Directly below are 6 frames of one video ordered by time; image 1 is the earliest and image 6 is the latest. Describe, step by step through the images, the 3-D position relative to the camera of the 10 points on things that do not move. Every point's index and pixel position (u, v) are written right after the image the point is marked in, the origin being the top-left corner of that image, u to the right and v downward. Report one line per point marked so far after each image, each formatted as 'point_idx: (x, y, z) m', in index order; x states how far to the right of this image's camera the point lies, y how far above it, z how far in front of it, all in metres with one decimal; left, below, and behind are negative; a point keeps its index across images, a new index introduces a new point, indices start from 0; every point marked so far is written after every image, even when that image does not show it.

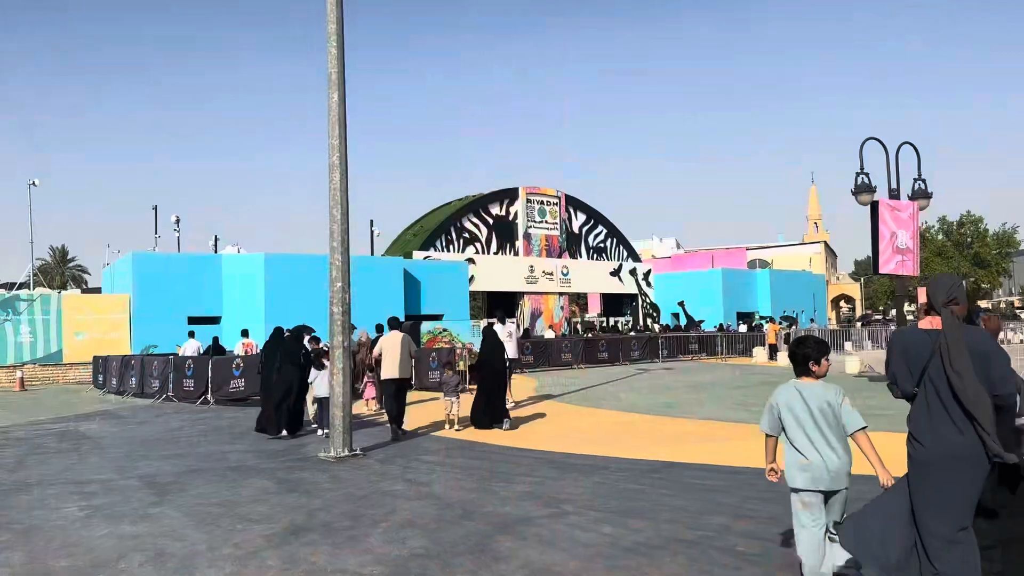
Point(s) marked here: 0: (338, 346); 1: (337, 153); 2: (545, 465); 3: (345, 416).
0: (-2.3, -0.8, +10.0) m
1: (-2.3, +1.8, +10.2) m
2: (+0.4, -2.1, +8.9) m
3: (-2.2, -1.7, +10.0) m
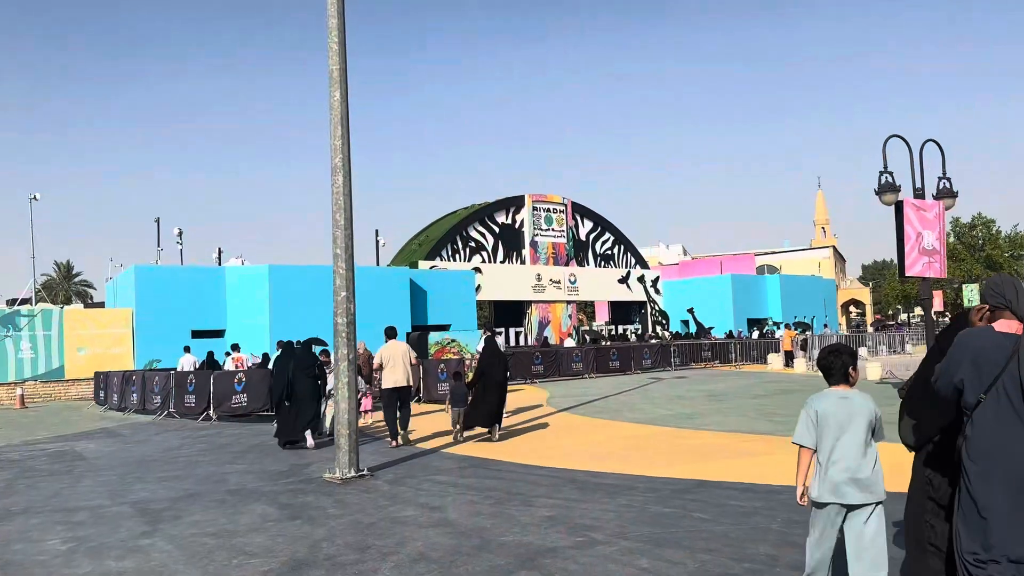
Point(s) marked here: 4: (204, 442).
0: (-2.1, -0.9, +9.4) m
1: (-2.2, +1.7, +9.6) m
2: (+0.6, -2.1, +8.3) m
3: (-2.0, -1.8, +9.4) m
4: (-5.8, -2.9, +14.2) m
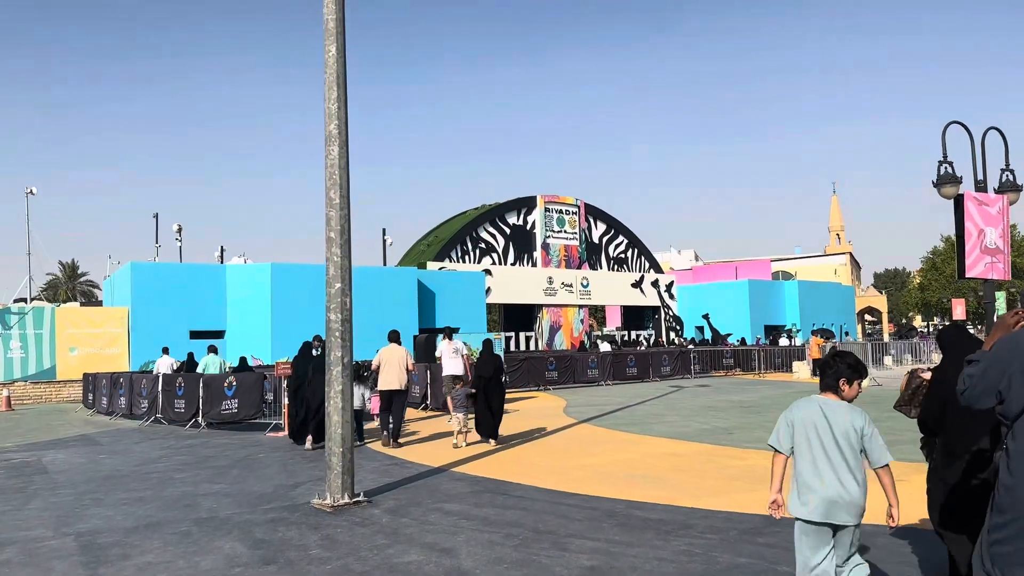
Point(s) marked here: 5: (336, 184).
0: (-1.8, -0.8, +7.9) m
1: (-1.9, +1.8, +8.1) m
2: (+0.8, -2.1, +6.7) m
3: (-1.7, -1.7, +7.9) m
4: (-5.5, -2.8, +12.8) m
5: (-1.9, +1.1, +8.1) m
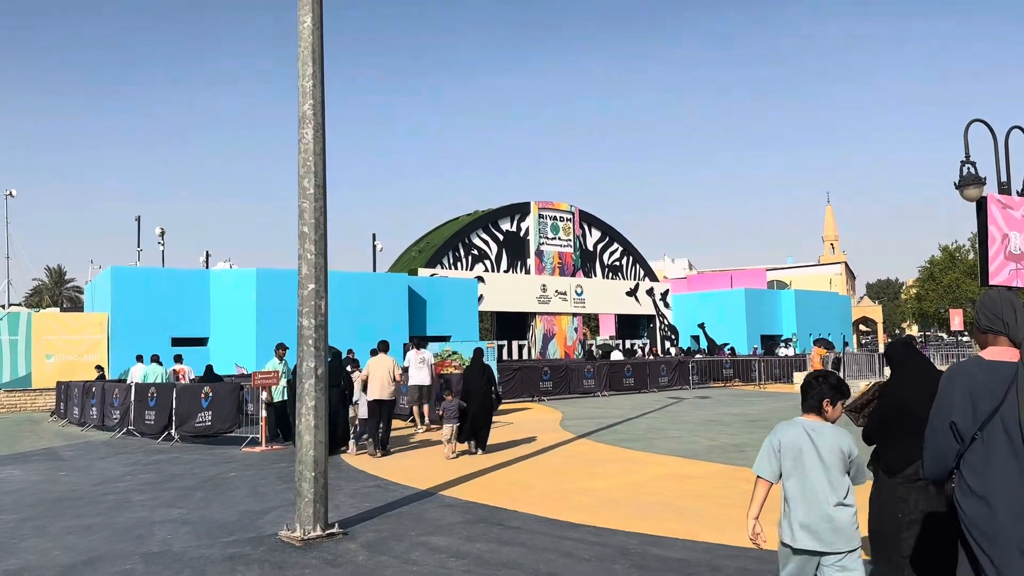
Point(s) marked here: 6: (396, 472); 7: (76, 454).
0: (-1.9, -0.8, +7.0) m
1: (-1.9, +1.8, +7.2) m
2: (+0.8, -2.1, +5.8) m
3: (-1.8, -1.7, +6.9) m
4: (-5.6, -2.8, +11.8) m
5: (-1.9, +1.1, +7.1) m
6: (-1.7, -2.7, +11.3) m
7: (-8.4, -3.2, +14.7) m
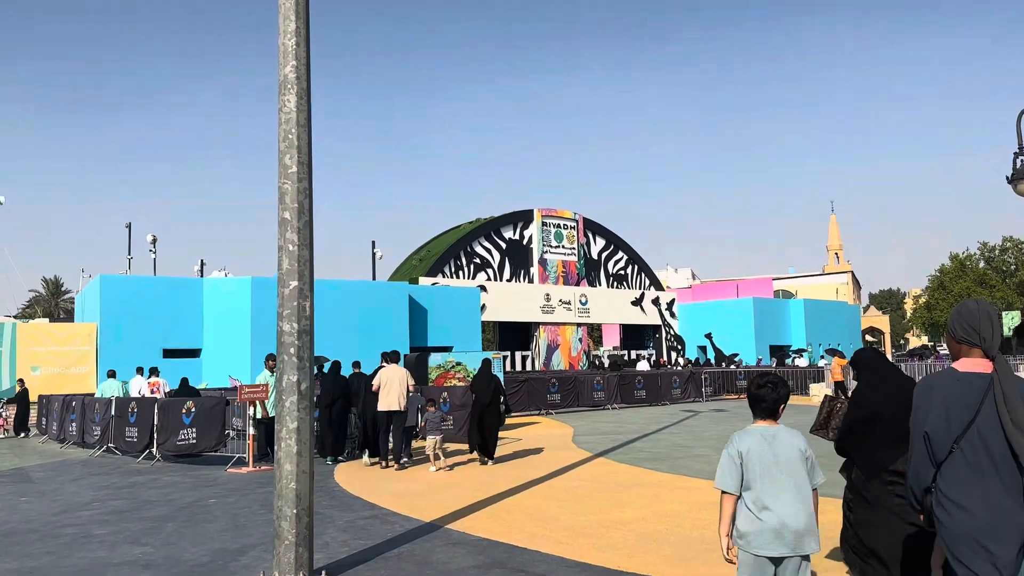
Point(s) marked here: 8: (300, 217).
0: (-1.7, -0.8, +5.8) m
1: (-1.7, +1.8, +6.1) m
2: (+1.0, -2.0, +4.6) m
3: (-1.6, -1.7, +5.7) m
4: (-5.4, -2.9, +10.6) m
5: (-1.7, +1.1, +6.0) m
6: (-1.5, -2.8, +10.1) m
7: (-8.3, -3.3, +13.5) m
8: (-1.7, +0.5, +6.0) m
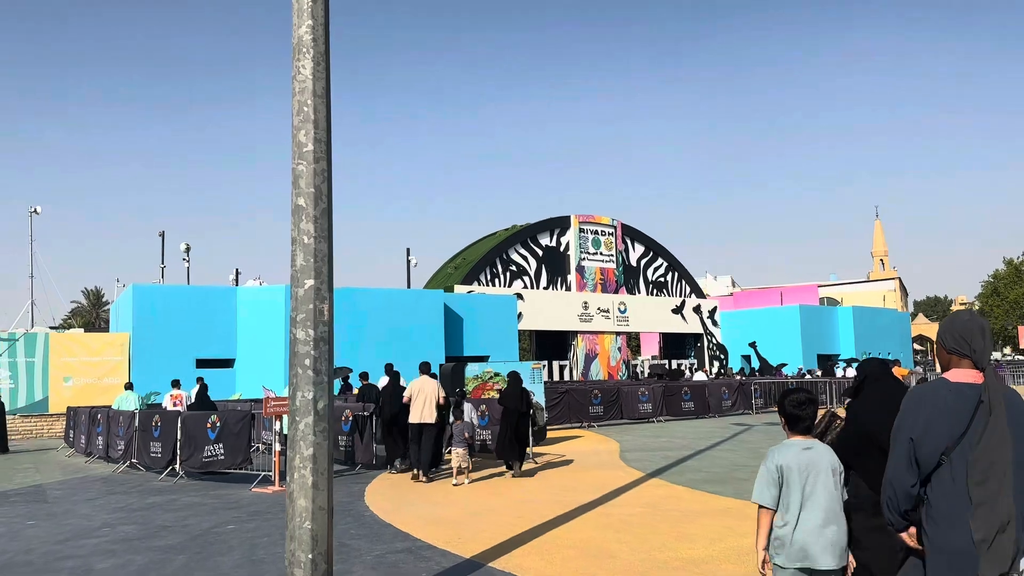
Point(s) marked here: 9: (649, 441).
0: (-1.3, -0.8, +4.8) m
1: (-1.4, +1.8, +5.1) m
2: (+1.3, -2.0, +3.5) m
3: (-1.2, -1.7, +4.8) m
4: (-4.8, -3.0, +9.7) m
5: (-1.3, +1.1, +5.0) m
6: (-1.0, -2.8, +9.0) m
7: (-7.5, -3.5, +12.8) m
8: (-1.3, +0.5, +5.0) m
9: (+3.2, -3.5, +17.6) m
